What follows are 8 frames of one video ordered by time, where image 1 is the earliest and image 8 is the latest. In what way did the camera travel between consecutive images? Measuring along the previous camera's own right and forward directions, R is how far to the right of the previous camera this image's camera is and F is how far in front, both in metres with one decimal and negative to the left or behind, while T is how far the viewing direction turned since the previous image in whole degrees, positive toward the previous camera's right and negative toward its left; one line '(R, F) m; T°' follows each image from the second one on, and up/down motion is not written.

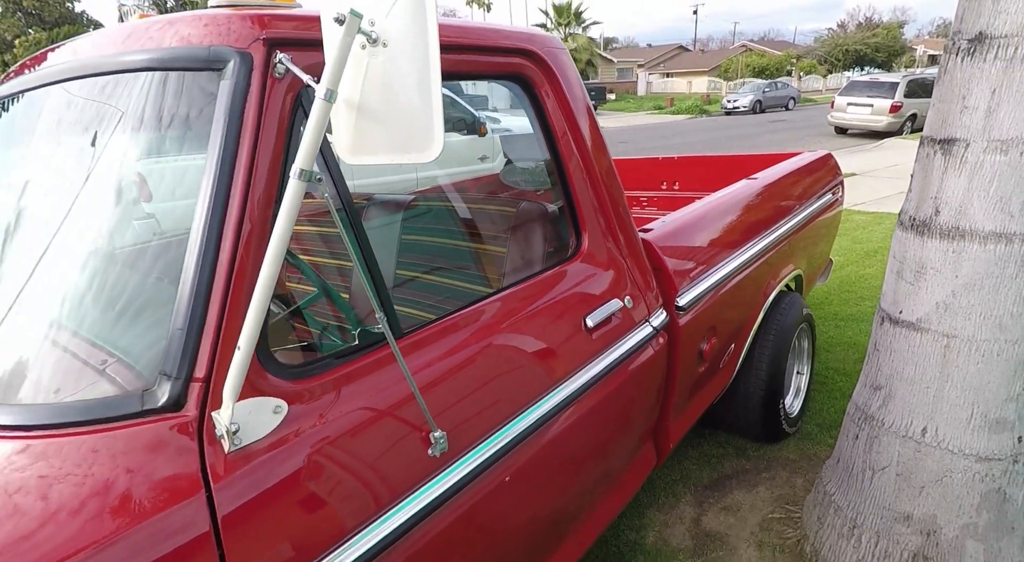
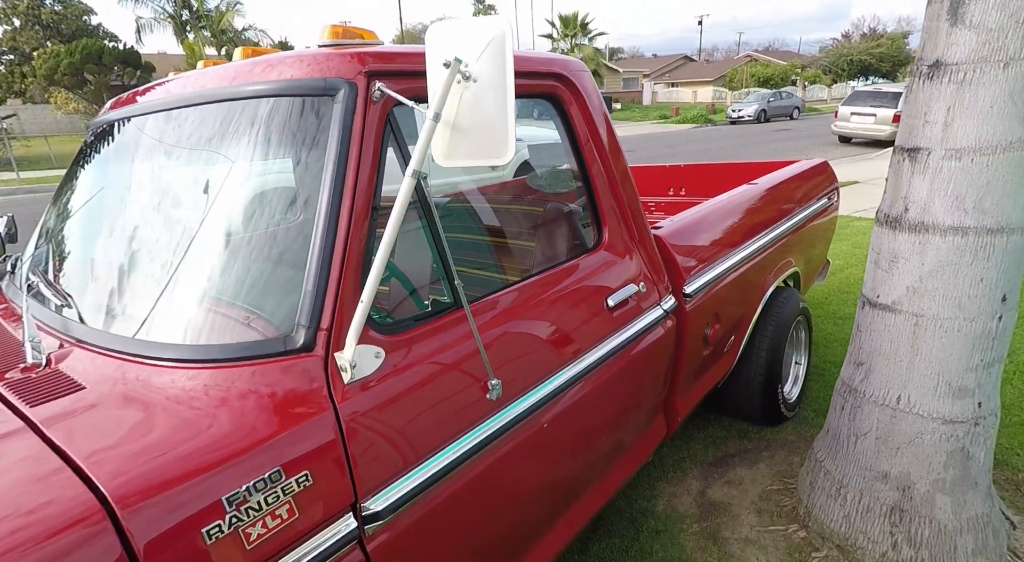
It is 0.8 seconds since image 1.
(-0.1, -0.3) m; -1°
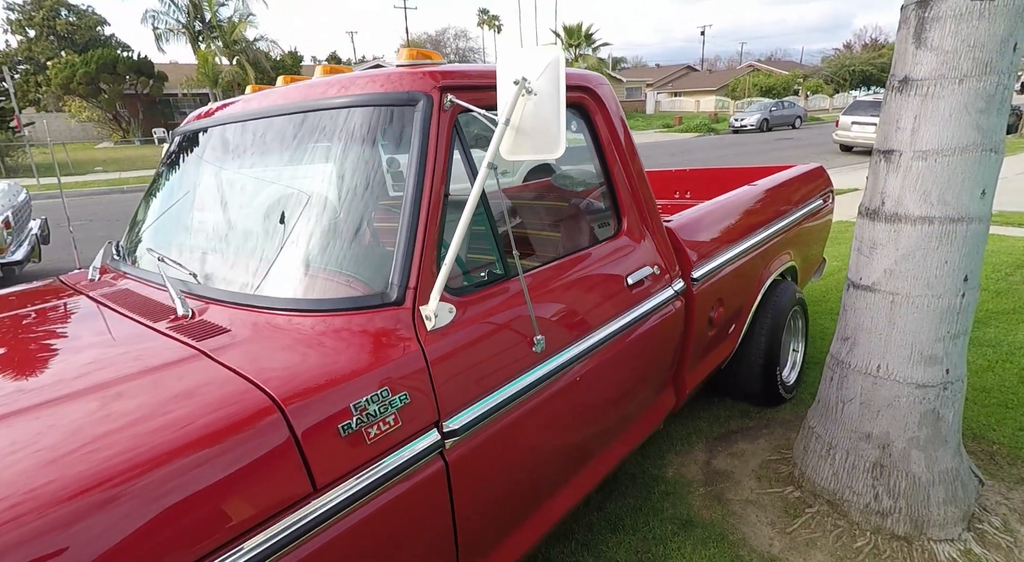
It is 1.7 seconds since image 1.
(-0.1, -0.3) m; 0°
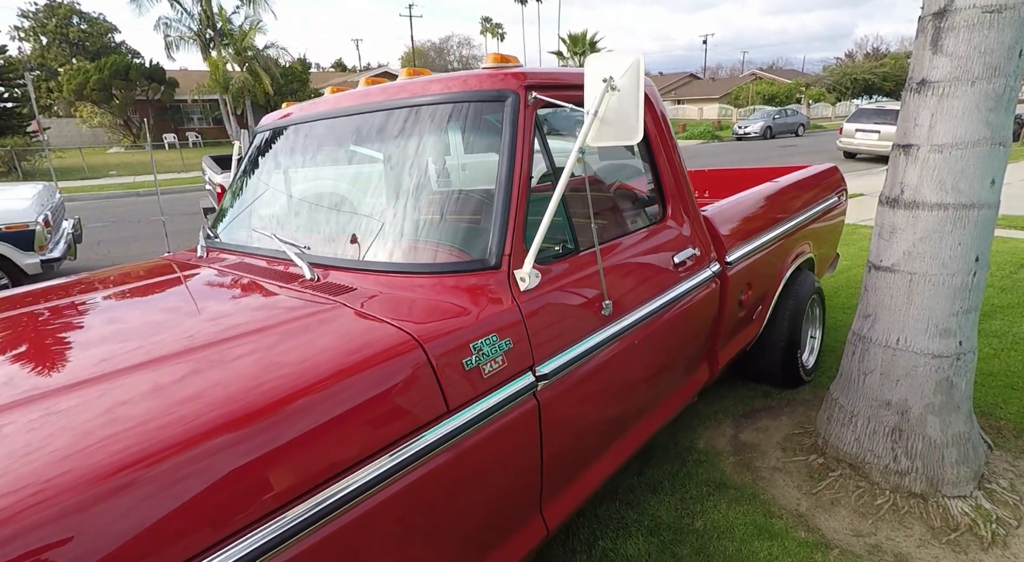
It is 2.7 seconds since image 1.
(-0.2, -0.3) m; 0°
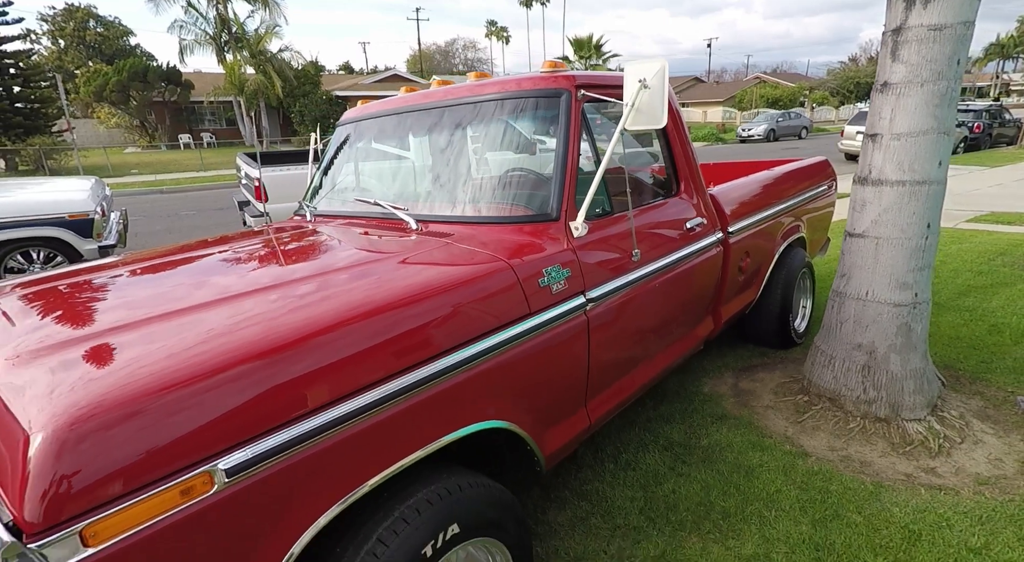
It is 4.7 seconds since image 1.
(-0.2, -0.6) m; 0°
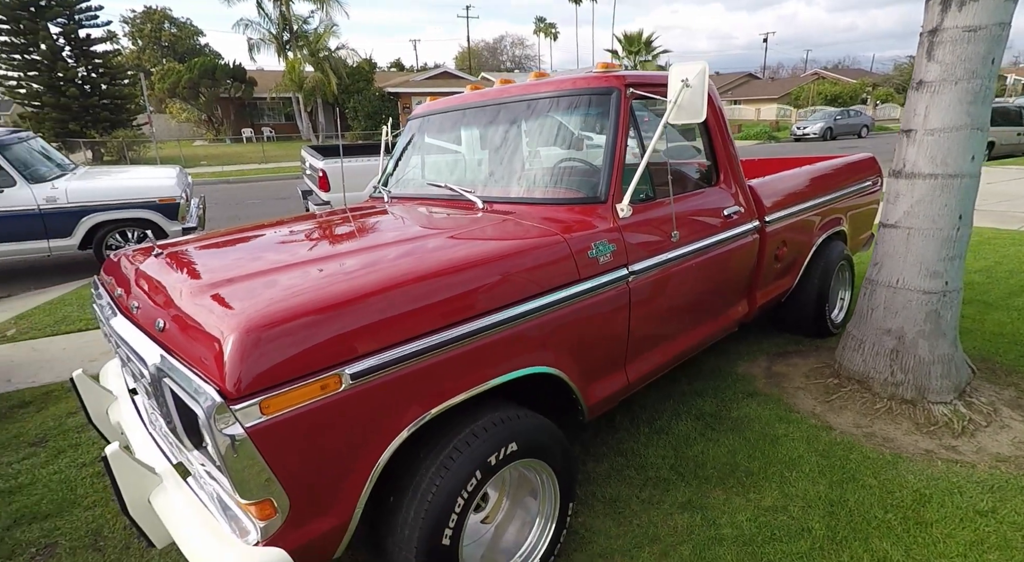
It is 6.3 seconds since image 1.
(0.0, -0.3) m; -4°
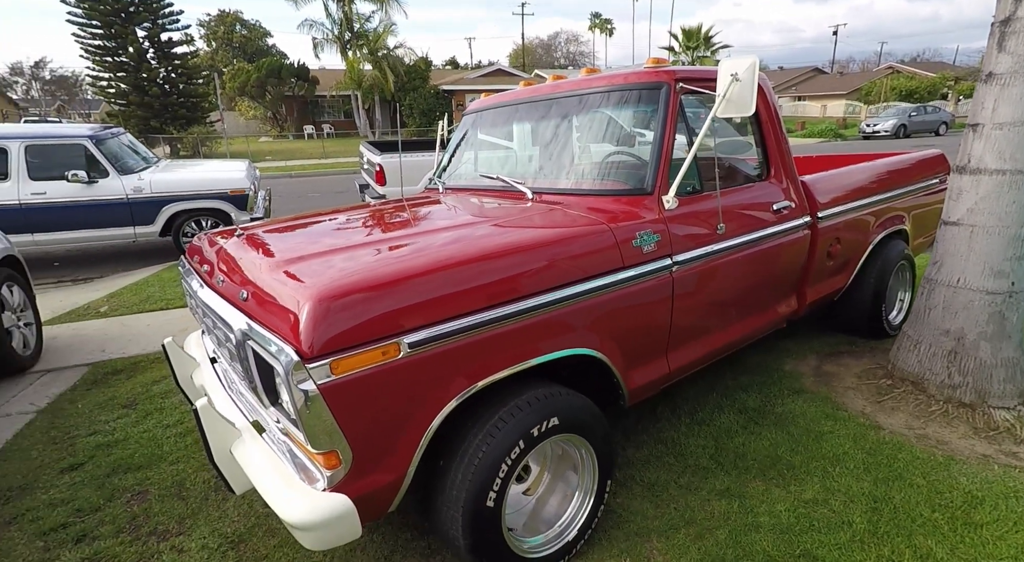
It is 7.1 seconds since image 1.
(0.0, -0.1) m; -5°
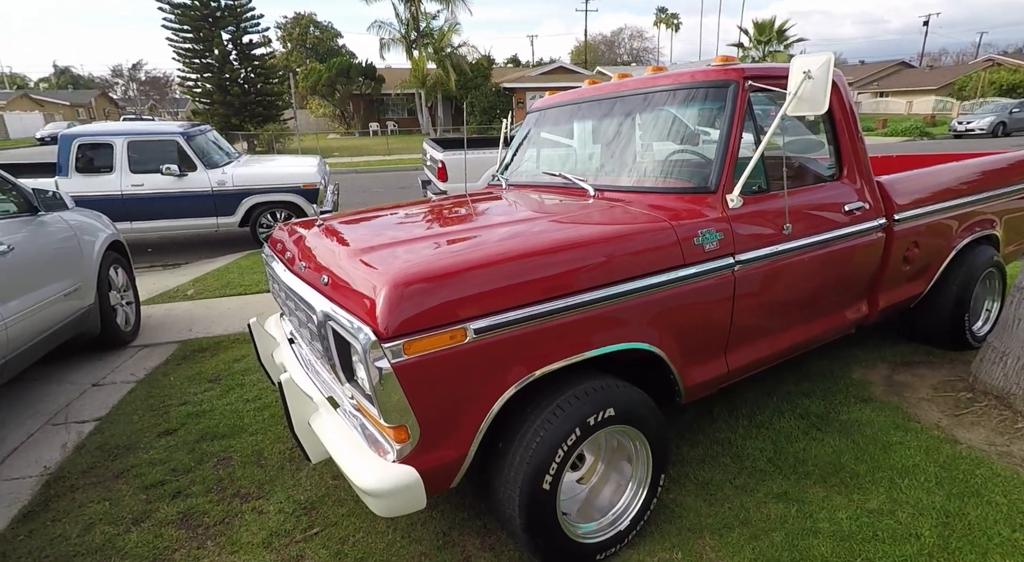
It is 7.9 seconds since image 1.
(0.0, -0.1) m; -6°
